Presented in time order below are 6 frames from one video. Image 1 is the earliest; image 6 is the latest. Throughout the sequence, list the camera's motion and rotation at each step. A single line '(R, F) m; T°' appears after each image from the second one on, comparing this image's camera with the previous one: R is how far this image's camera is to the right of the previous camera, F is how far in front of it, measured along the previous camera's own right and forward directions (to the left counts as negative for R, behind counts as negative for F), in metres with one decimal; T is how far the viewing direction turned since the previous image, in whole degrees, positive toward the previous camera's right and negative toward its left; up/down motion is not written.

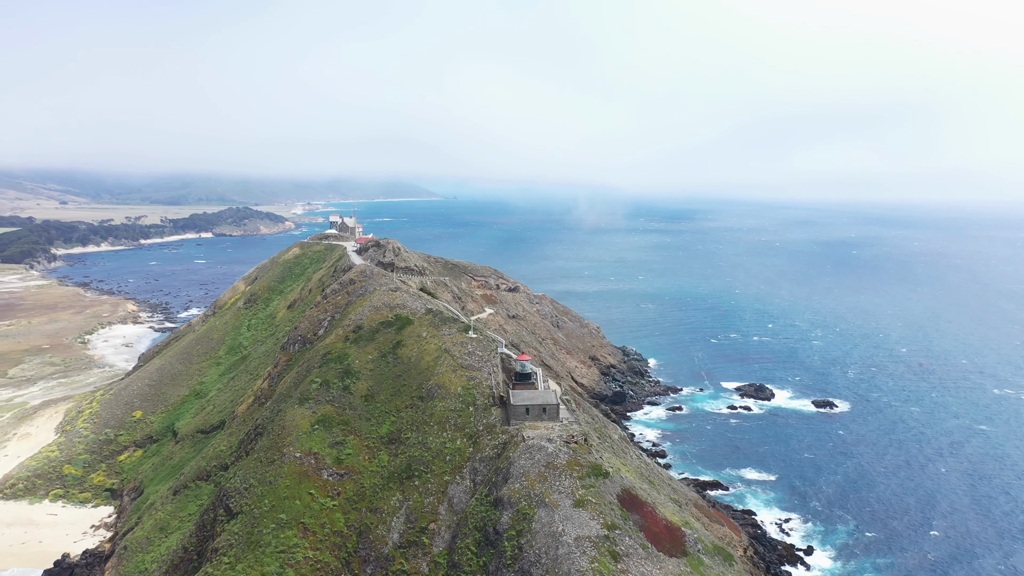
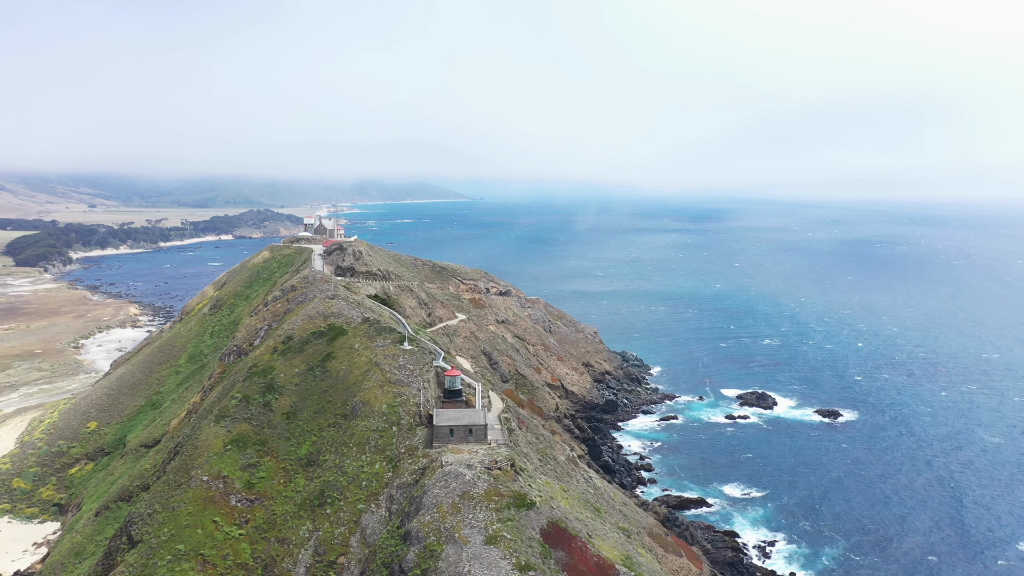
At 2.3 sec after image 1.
(+5.5, +3.4) m; -2°
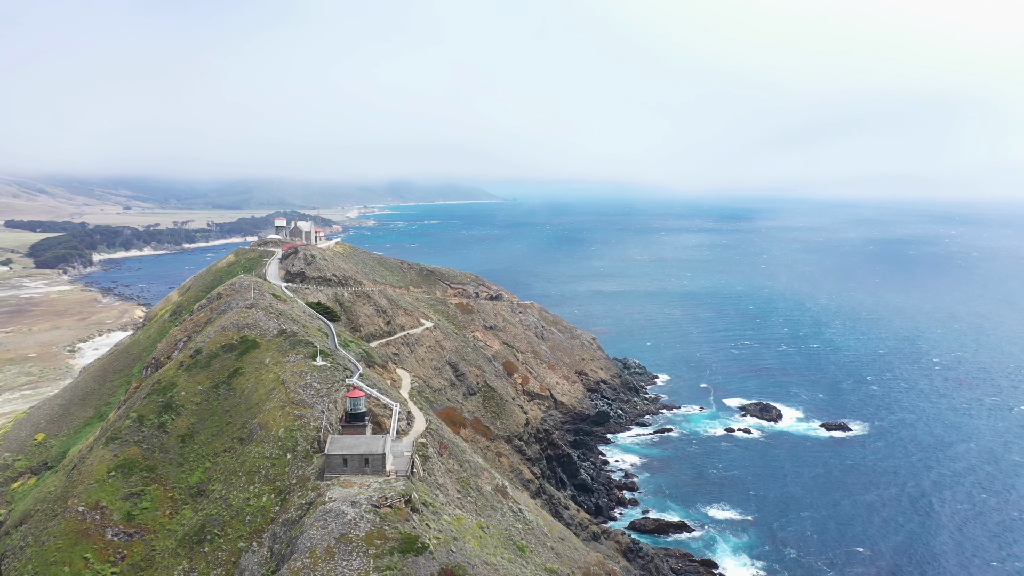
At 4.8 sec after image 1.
(+6.3, +4.0) m; -2°
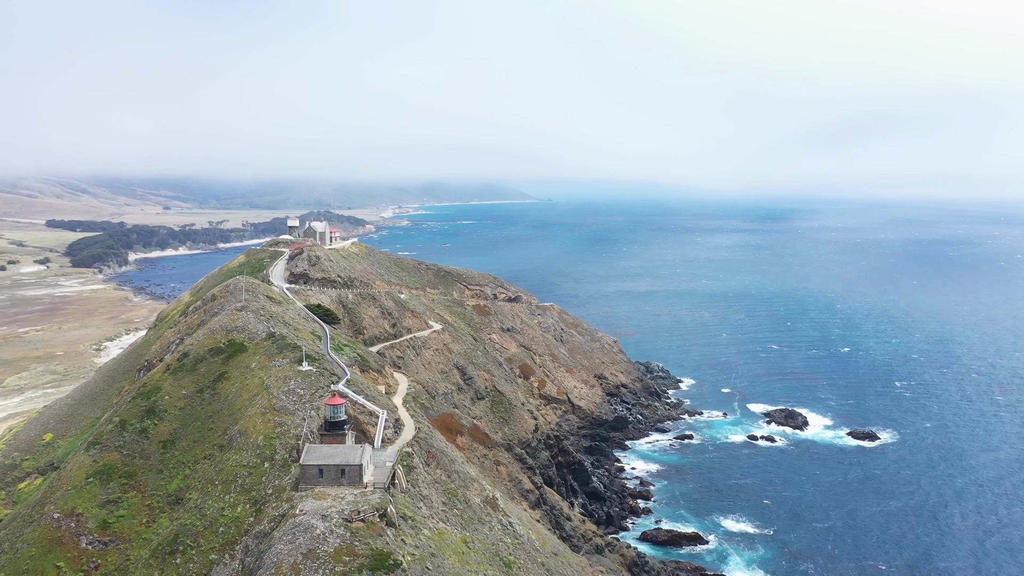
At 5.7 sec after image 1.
(+2.1, +1.9) m; -3°
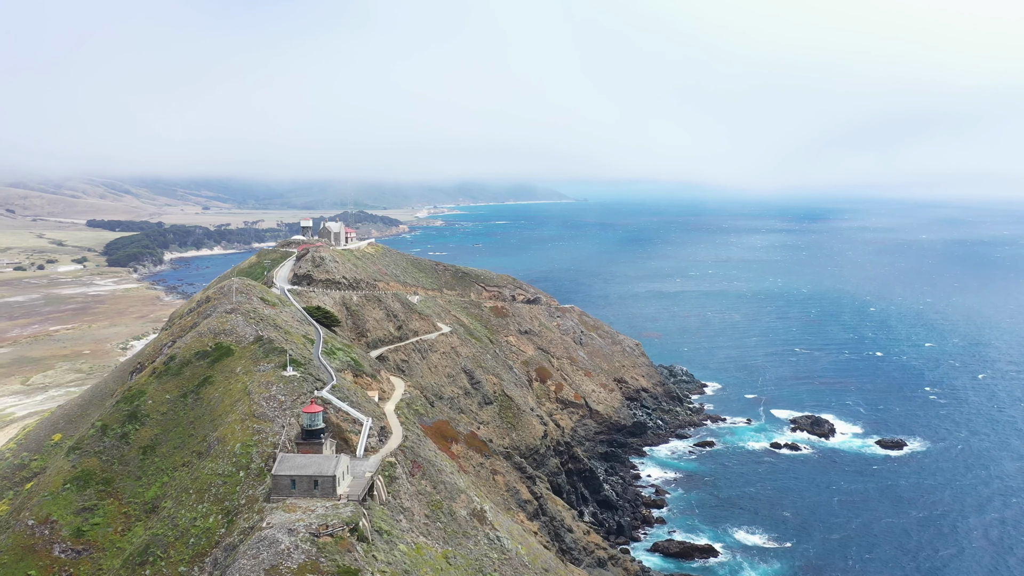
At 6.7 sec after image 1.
(+2.1, +1.9) m; -3°
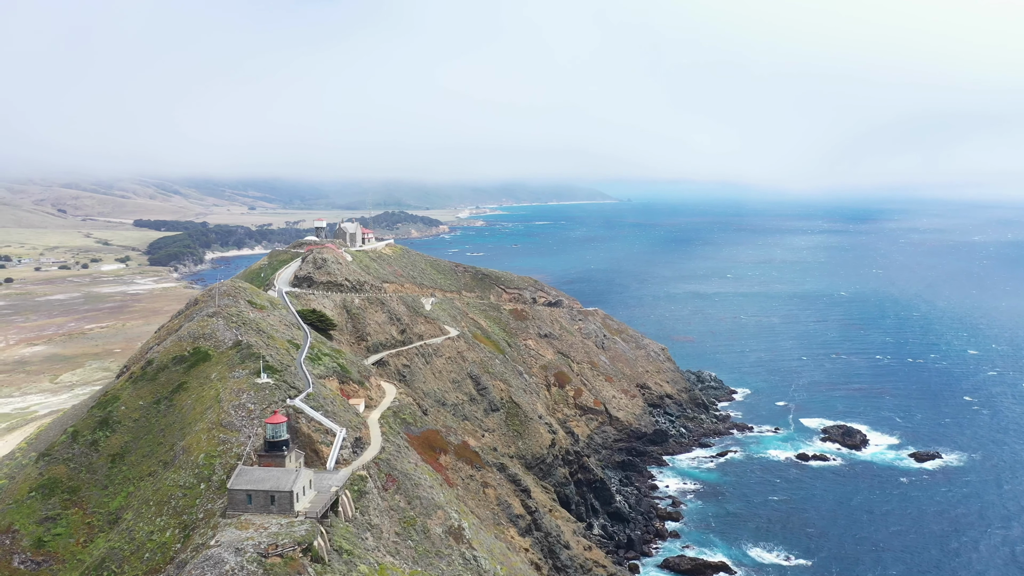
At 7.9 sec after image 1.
(+2.9, +2.2) m; -3°
